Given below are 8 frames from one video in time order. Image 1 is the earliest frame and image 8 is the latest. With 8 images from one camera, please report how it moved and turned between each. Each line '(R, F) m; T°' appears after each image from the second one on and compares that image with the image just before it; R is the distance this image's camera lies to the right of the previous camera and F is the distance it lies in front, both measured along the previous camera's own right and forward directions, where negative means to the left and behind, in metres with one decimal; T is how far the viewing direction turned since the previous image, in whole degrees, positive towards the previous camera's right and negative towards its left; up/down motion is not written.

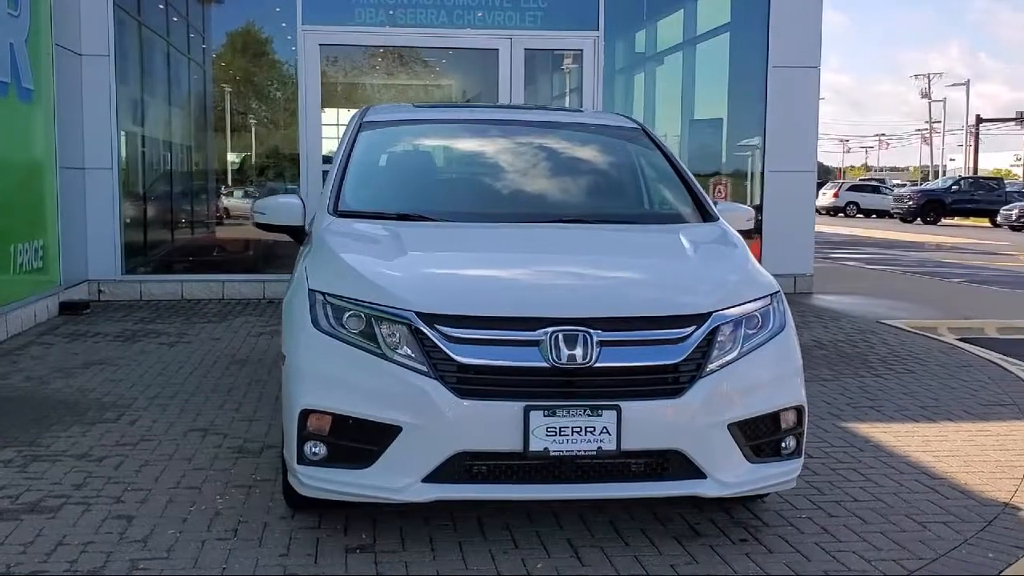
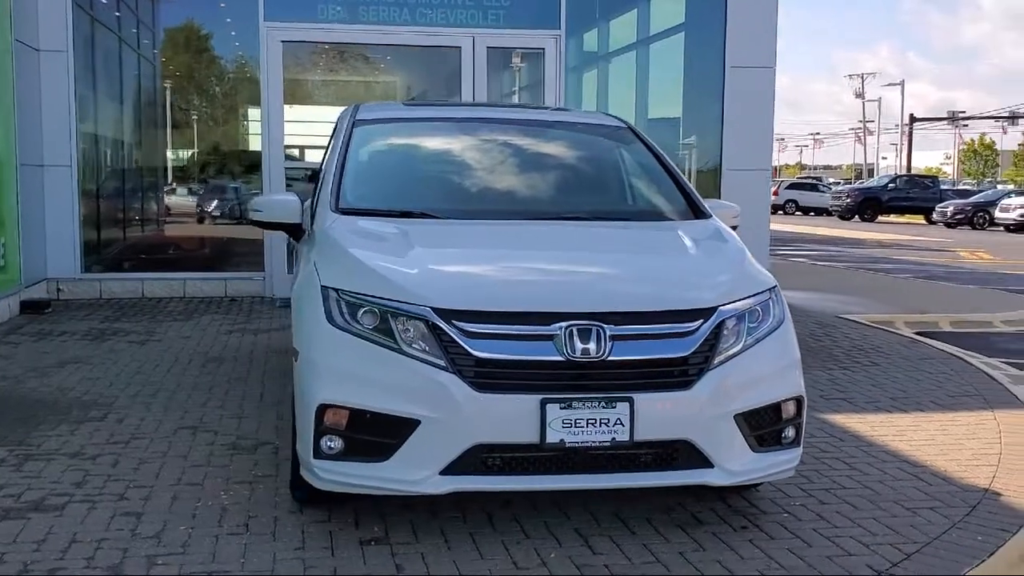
(-0.2, -0.1) m; +3°
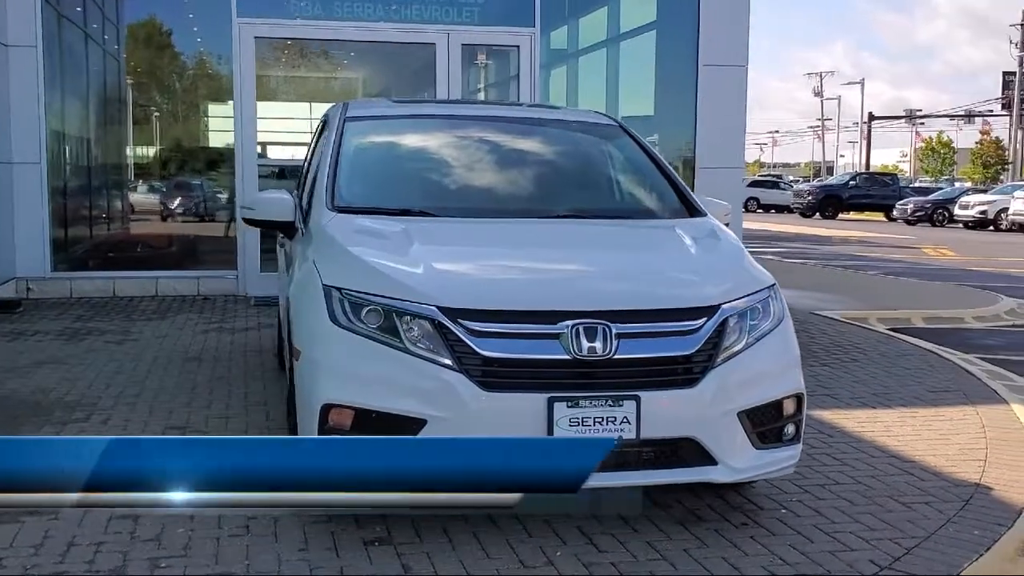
(-0.1, 0.0) m; +2°
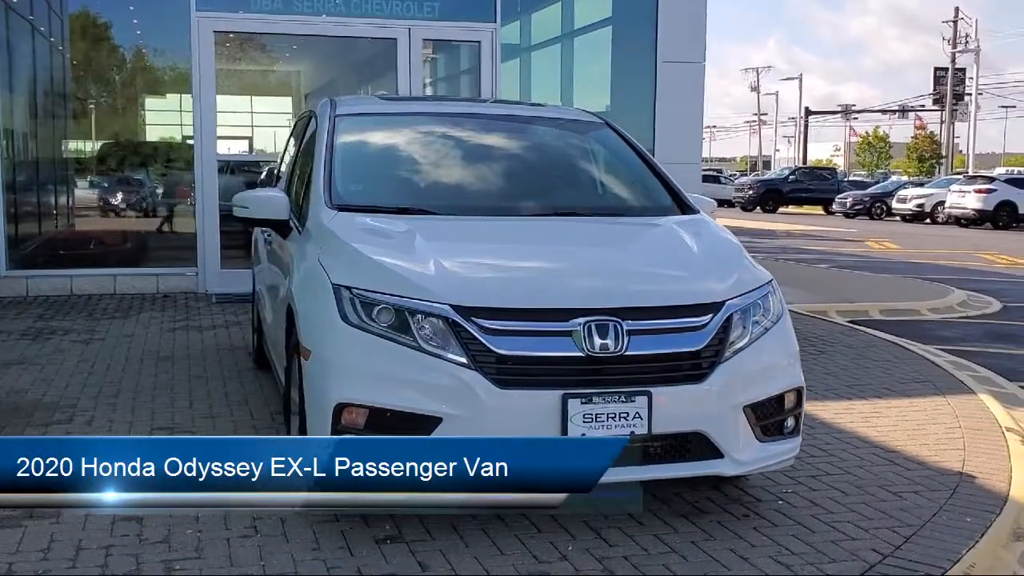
(-0.2, 0.0) m; +3°
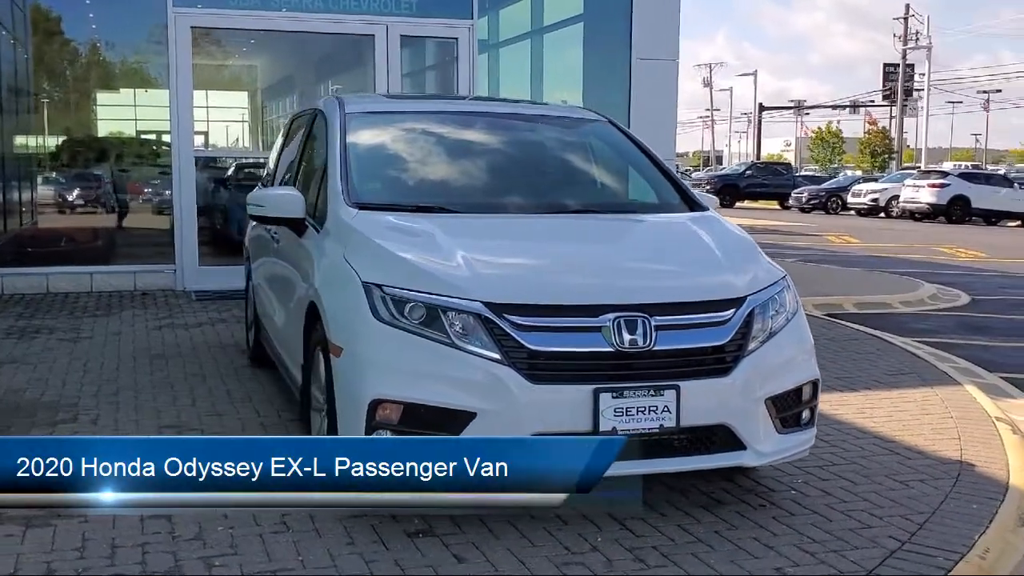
(-0.3, -0.1) m; +2°
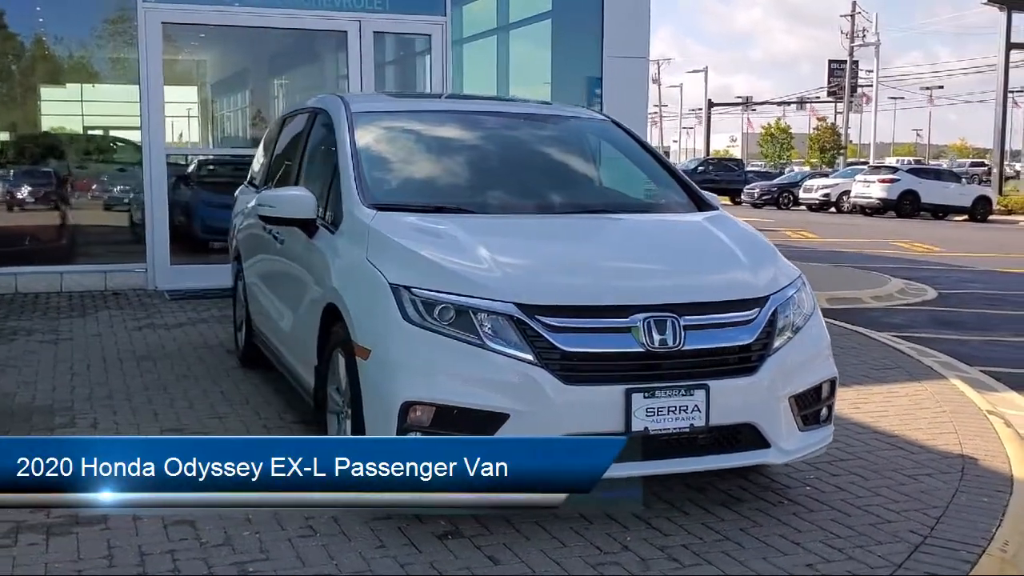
(-0.3, 0.0) m; +2°
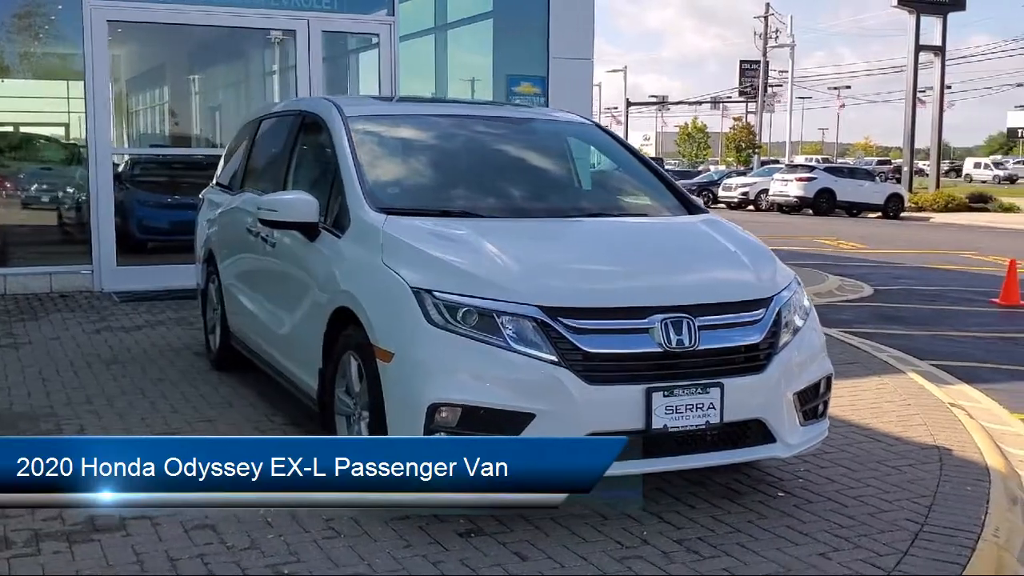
(-0.4, -0.1) m; +4°
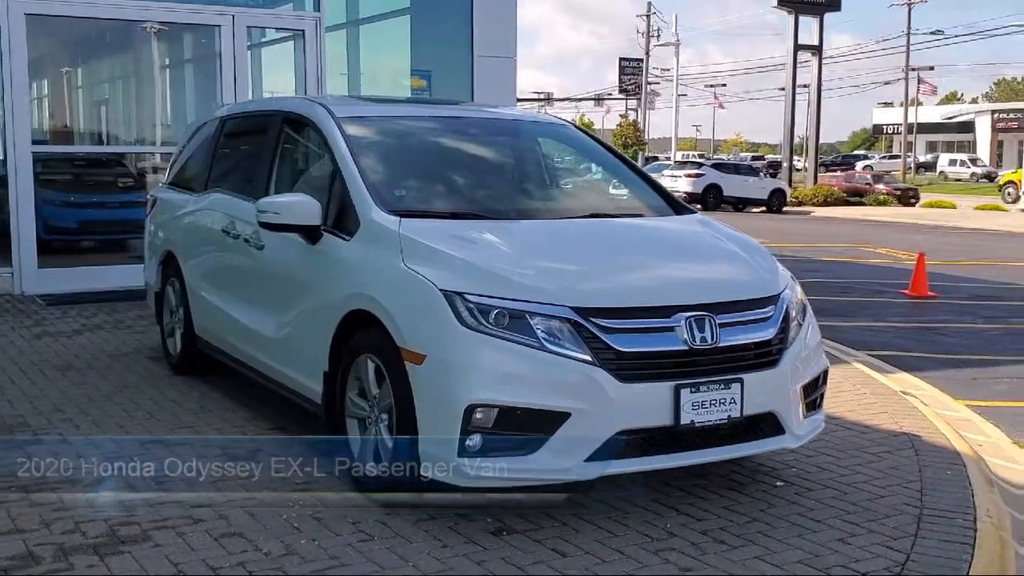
(-0.5, 0.0) m; +6°
